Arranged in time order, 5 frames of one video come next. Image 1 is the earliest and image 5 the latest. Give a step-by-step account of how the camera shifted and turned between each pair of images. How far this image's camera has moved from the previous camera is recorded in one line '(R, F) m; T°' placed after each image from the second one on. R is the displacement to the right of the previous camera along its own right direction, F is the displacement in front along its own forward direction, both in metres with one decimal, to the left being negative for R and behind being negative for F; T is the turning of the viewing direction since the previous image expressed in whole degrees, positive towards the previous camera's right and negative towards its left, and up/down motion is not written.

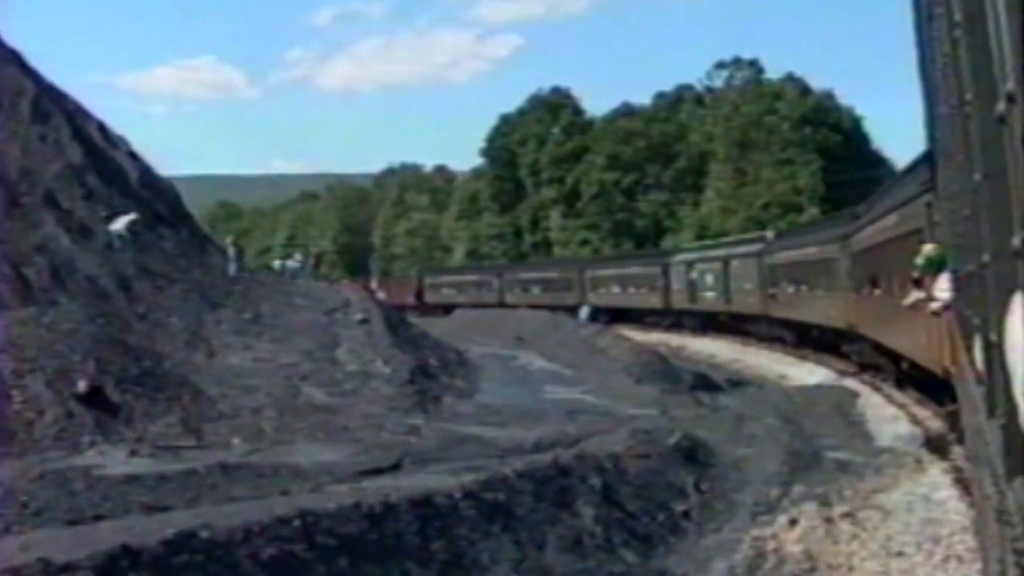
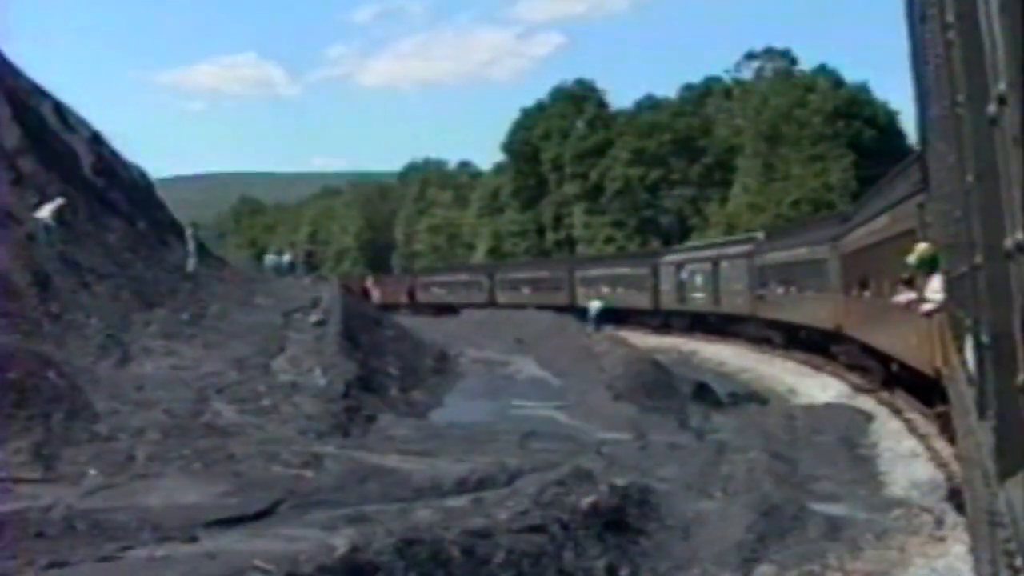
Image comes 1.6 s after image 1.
(+1.5, +4.5) m; -2°
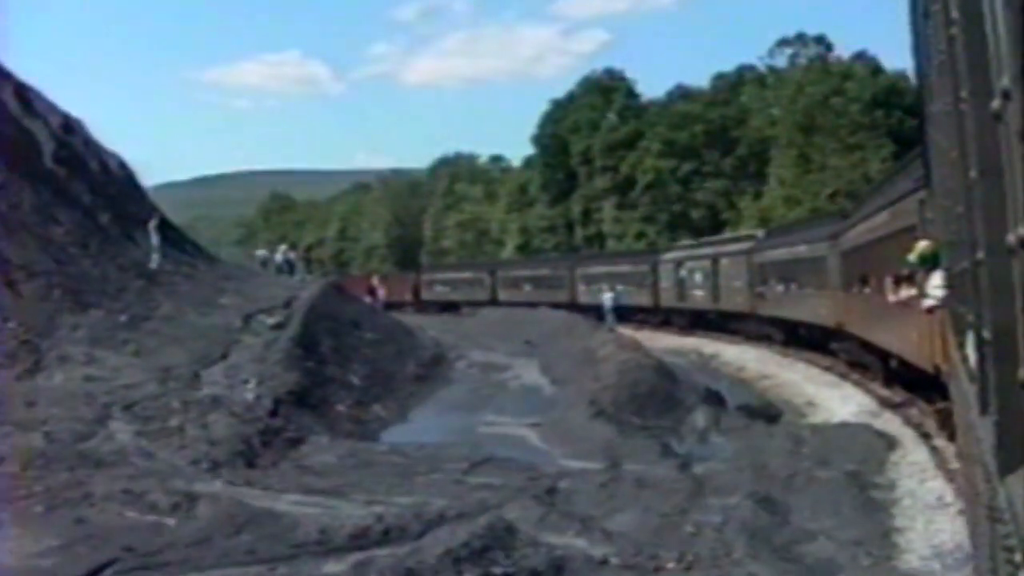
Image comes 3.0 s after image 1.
(+1.3, +3.9) m; -2°
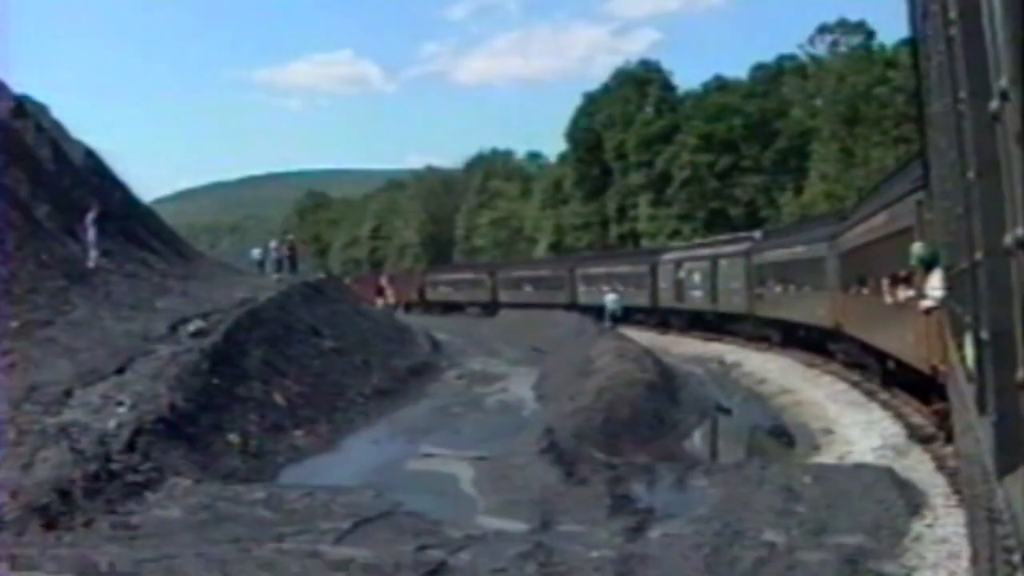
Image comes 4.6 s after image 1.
(+1.5, +4.7) m; -2°
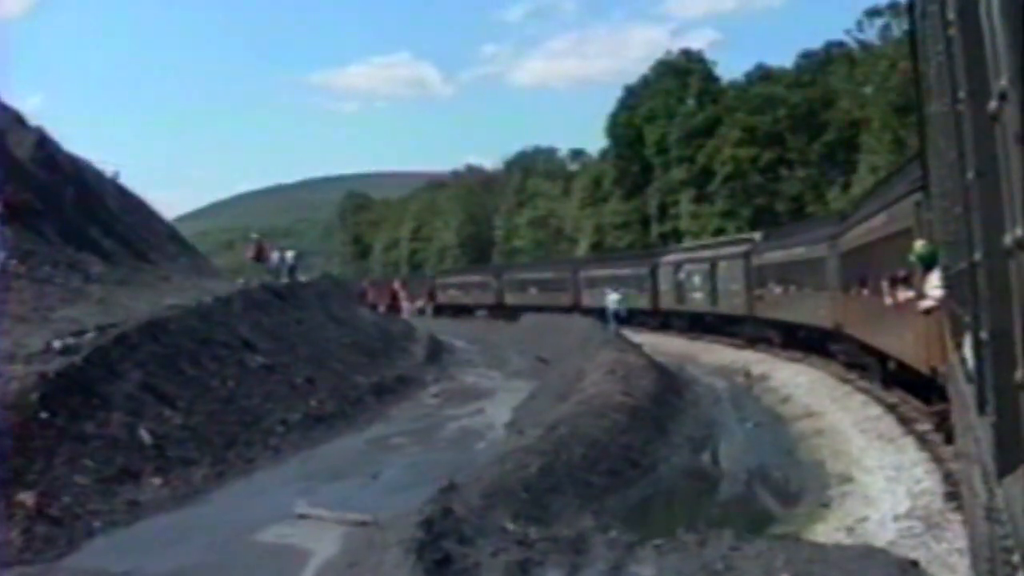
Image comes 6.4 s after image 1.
(+1.7, +5.1) m; -2°
